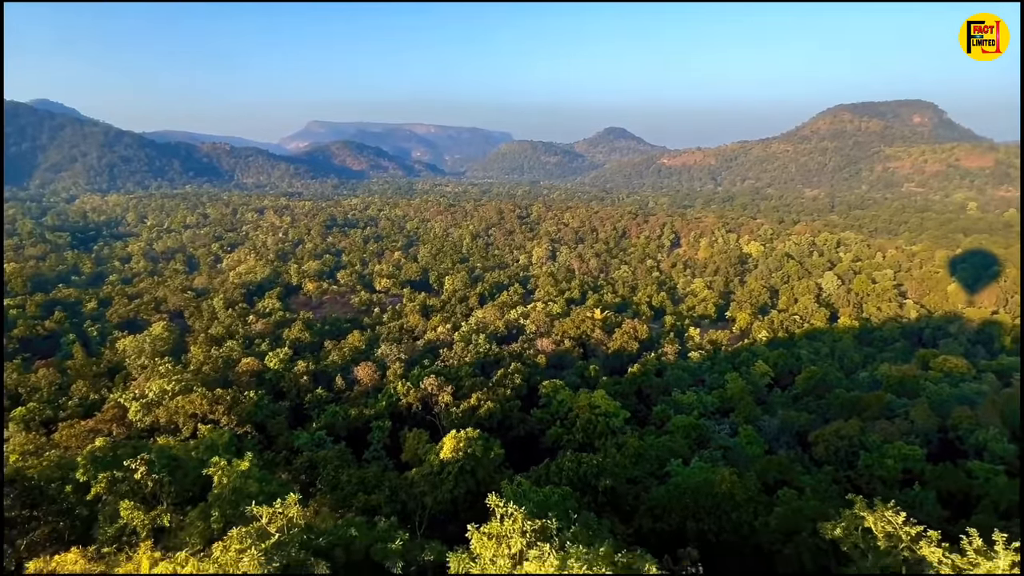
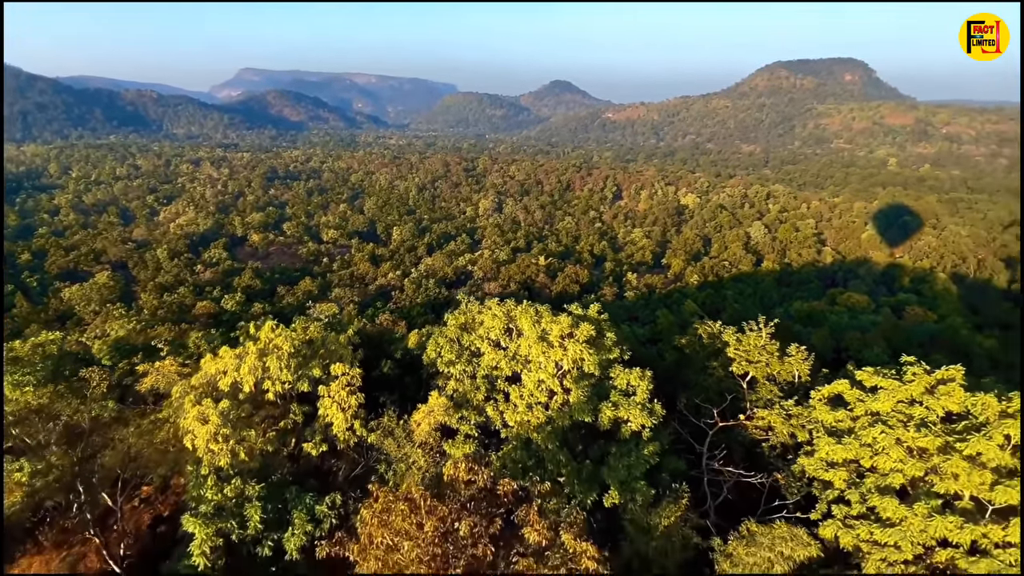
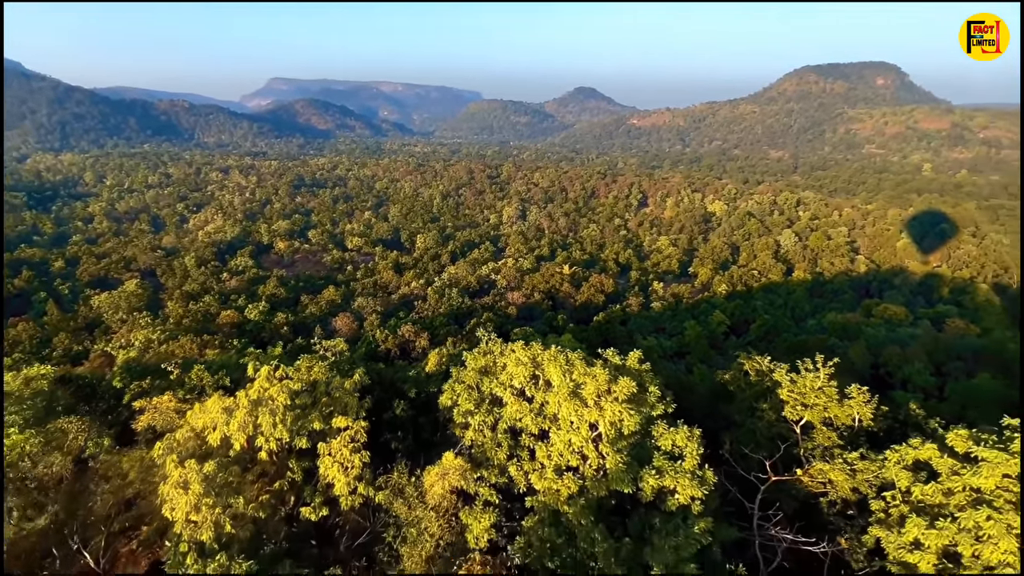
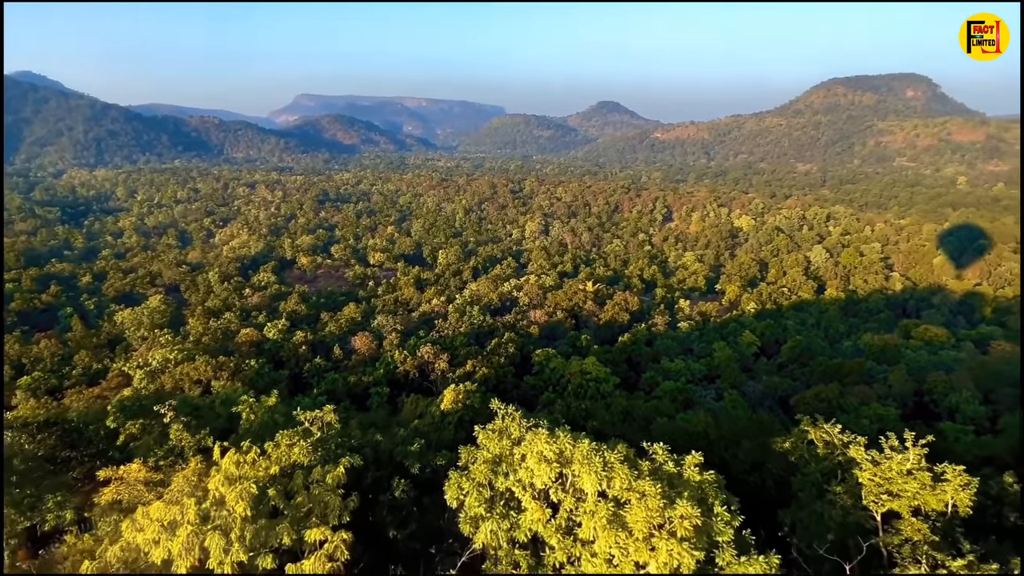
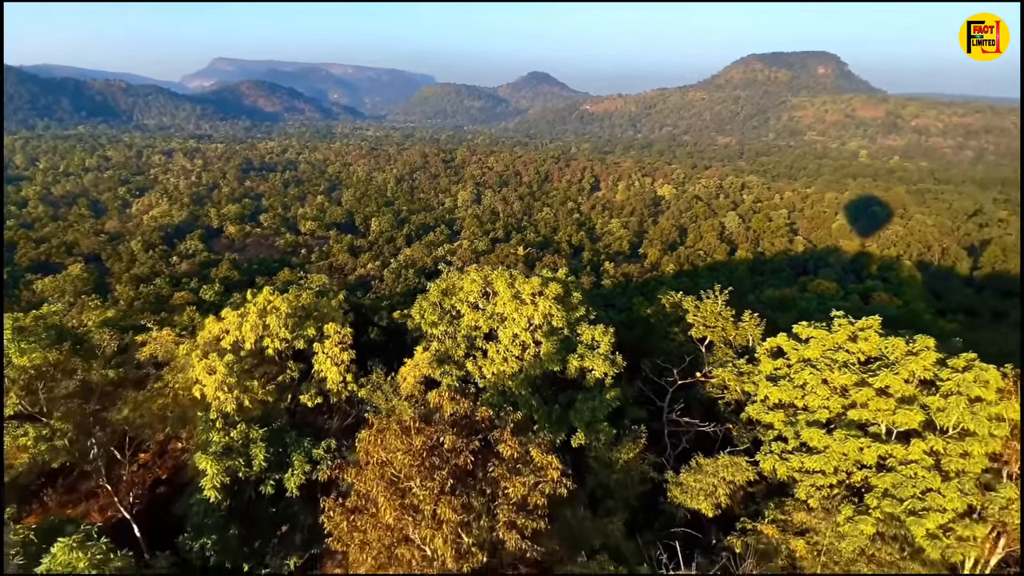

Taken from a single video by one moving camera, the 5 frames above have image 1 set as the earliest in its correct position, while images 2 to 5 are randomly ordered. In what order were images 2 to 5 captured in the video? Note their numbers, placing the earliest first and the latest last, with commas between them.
4, 3, 2, 5
